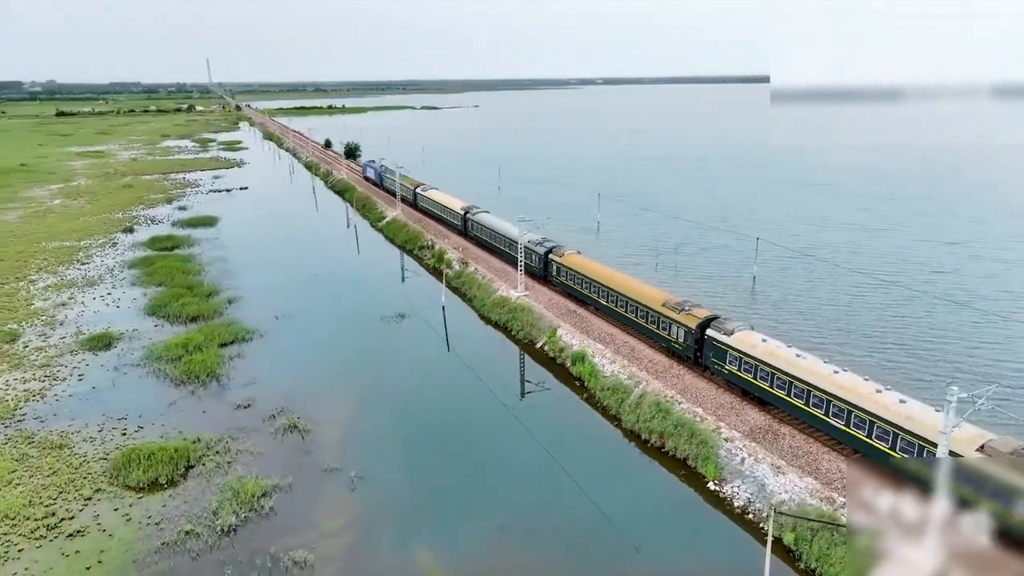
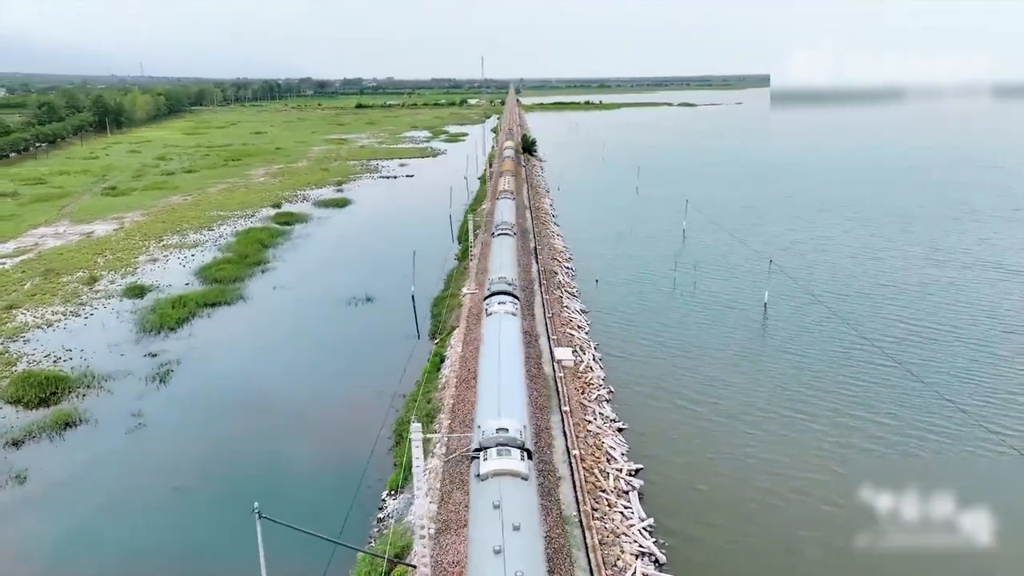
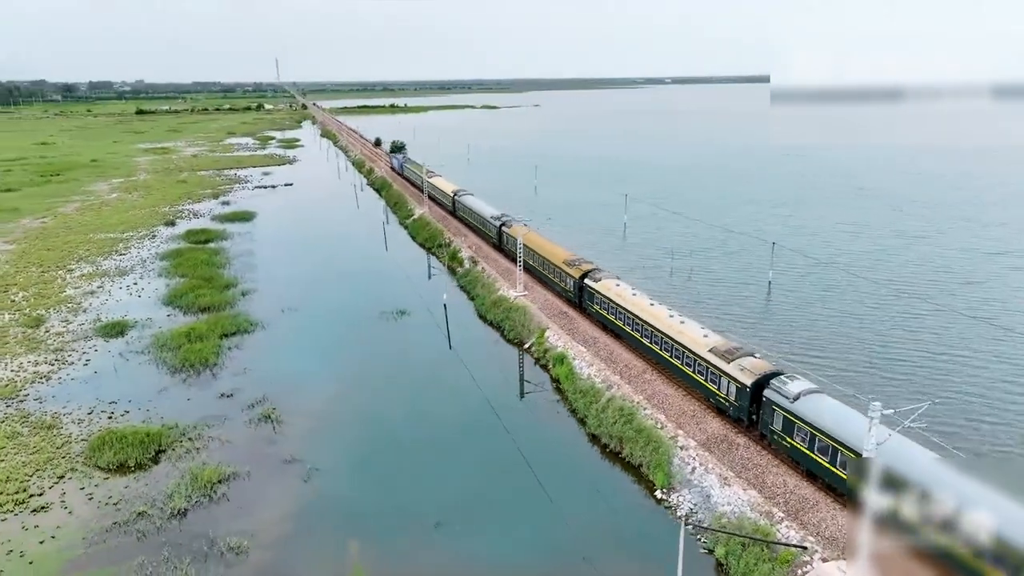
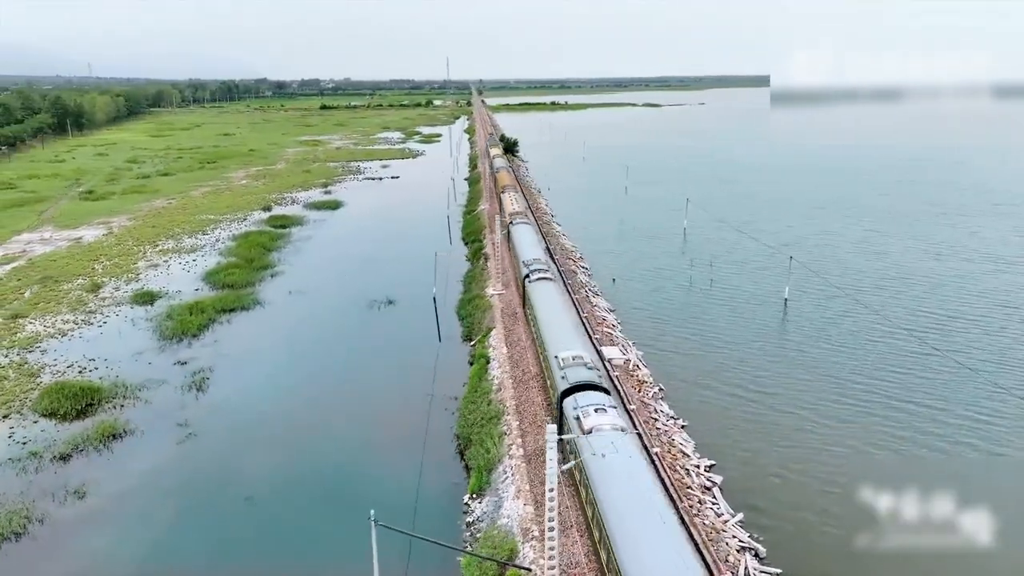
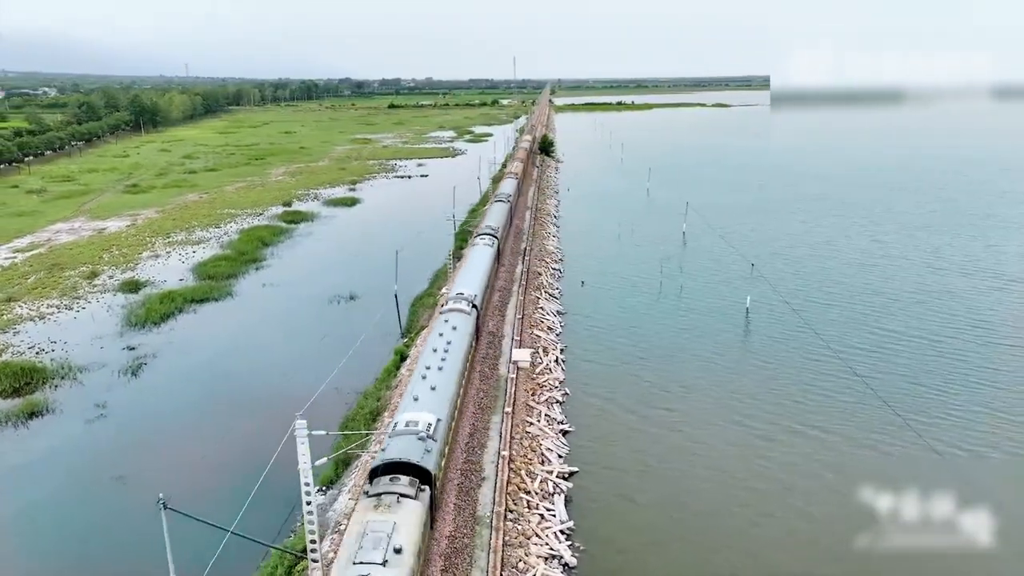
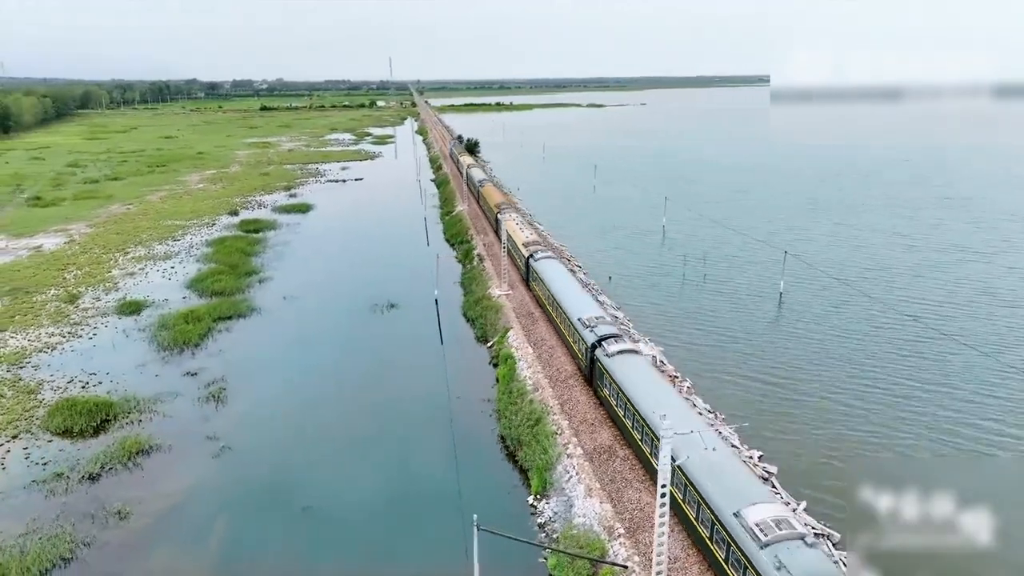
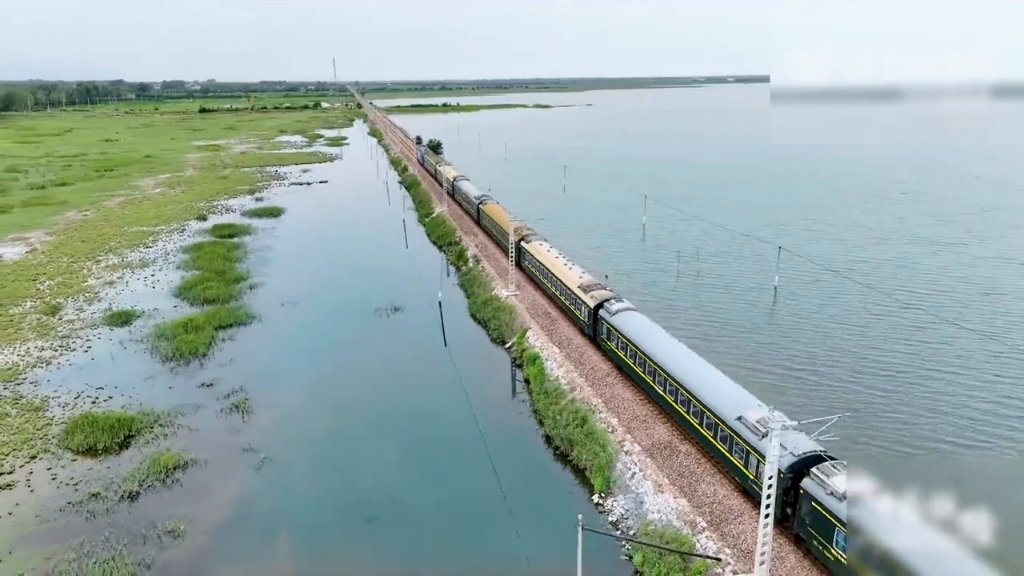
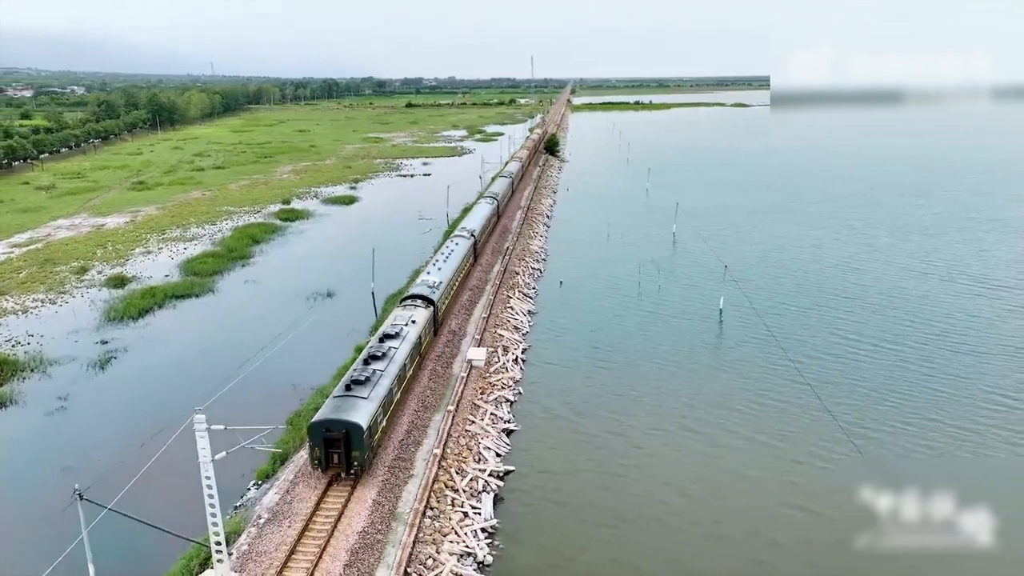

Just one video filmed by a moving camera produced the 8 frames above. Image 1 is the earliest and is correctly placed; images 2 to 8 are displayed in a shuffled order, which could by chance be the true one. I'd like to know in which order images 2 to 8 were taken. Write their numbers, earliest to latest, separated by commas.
3, 7, 6, 4, 2, 5, 8
